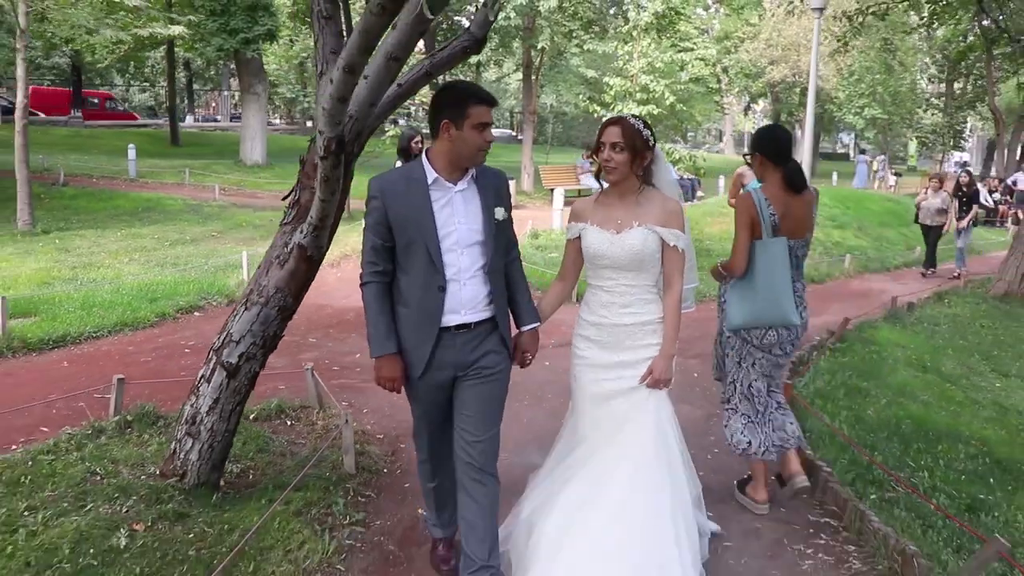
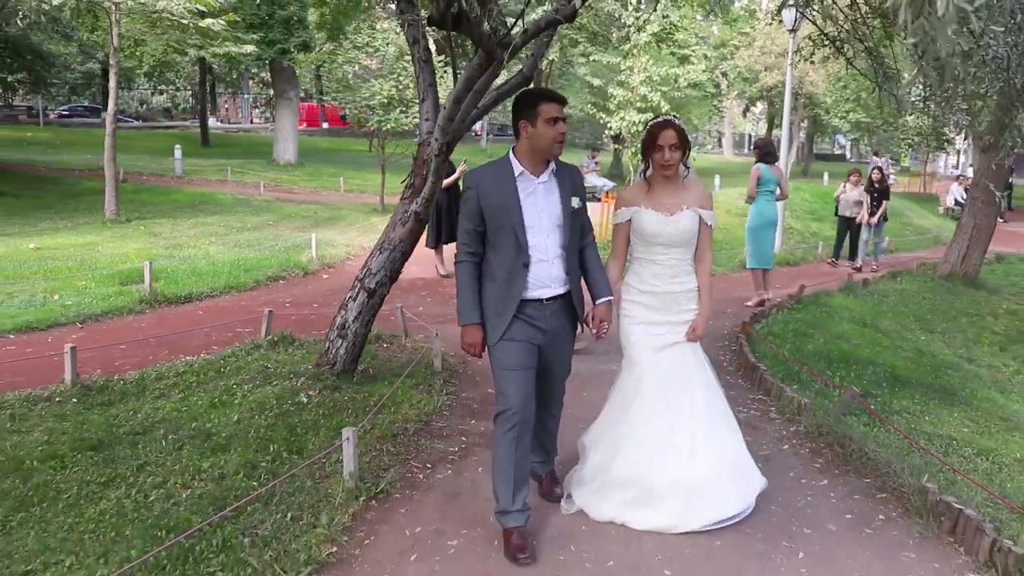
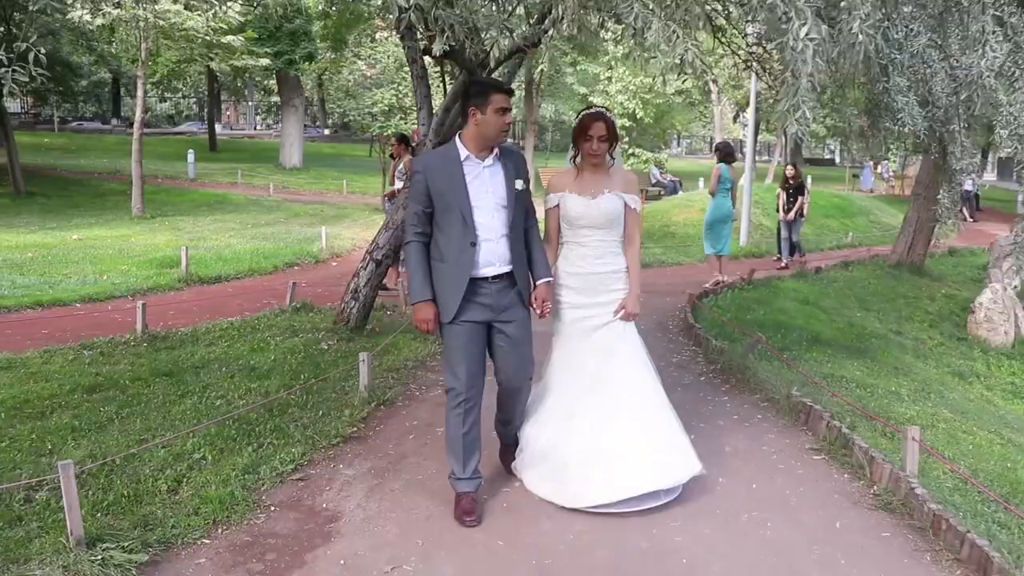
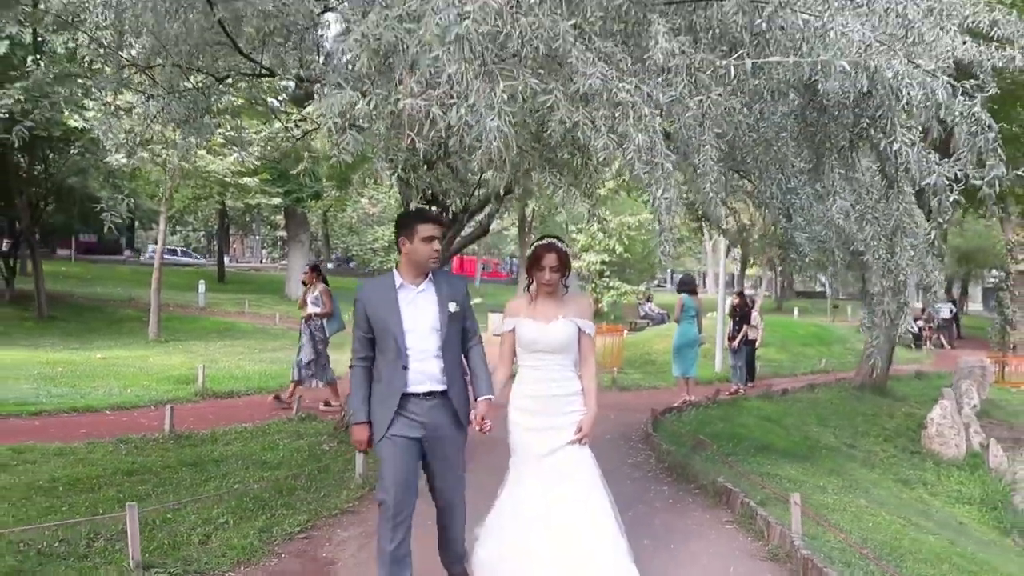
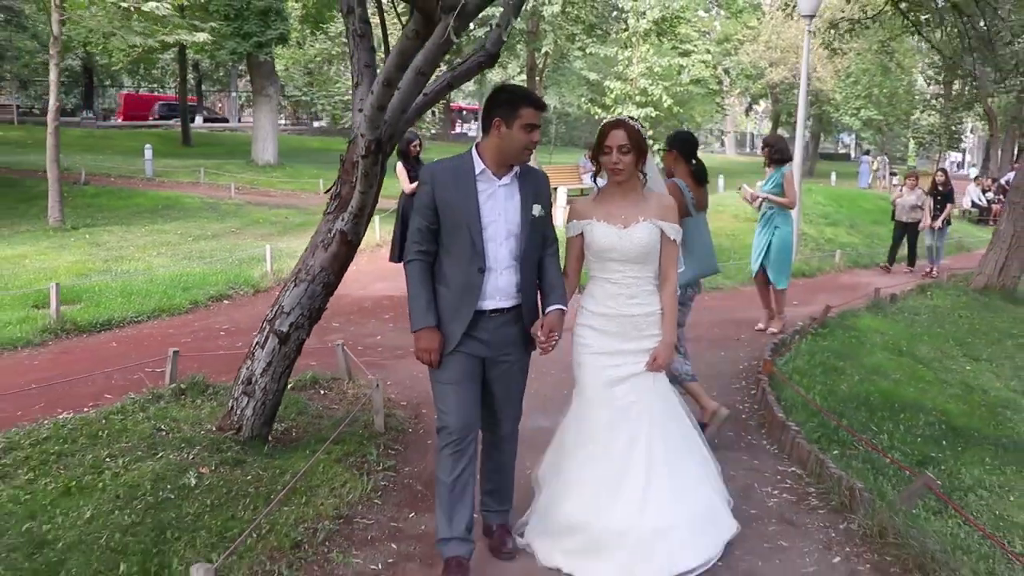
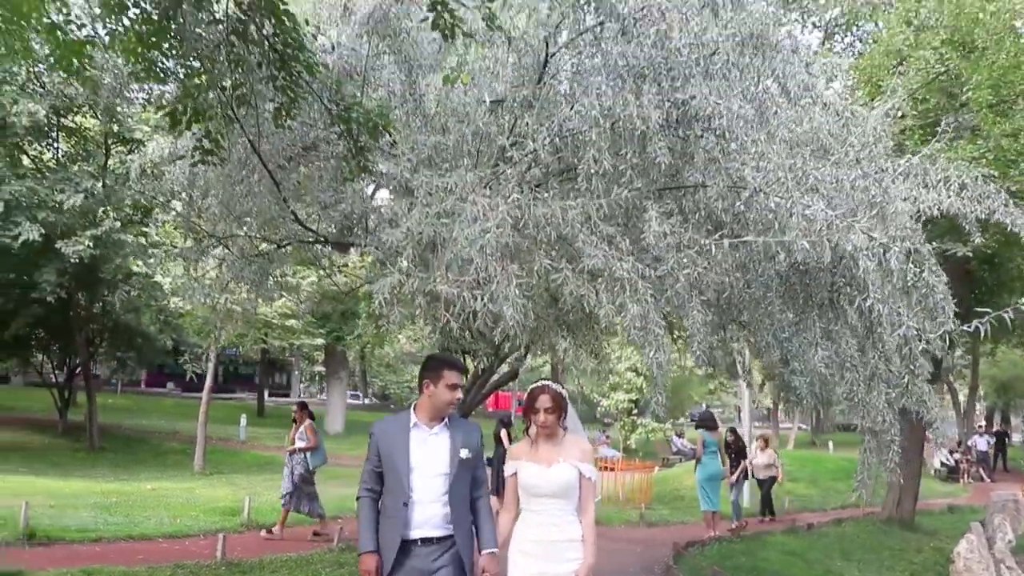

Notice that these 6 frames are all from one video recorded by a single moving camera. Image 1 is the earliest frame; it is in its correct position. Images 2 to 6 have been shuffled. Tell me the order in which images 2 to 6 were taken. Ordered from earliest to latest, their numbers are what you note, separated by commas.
5, 2, 3, 4, 6
